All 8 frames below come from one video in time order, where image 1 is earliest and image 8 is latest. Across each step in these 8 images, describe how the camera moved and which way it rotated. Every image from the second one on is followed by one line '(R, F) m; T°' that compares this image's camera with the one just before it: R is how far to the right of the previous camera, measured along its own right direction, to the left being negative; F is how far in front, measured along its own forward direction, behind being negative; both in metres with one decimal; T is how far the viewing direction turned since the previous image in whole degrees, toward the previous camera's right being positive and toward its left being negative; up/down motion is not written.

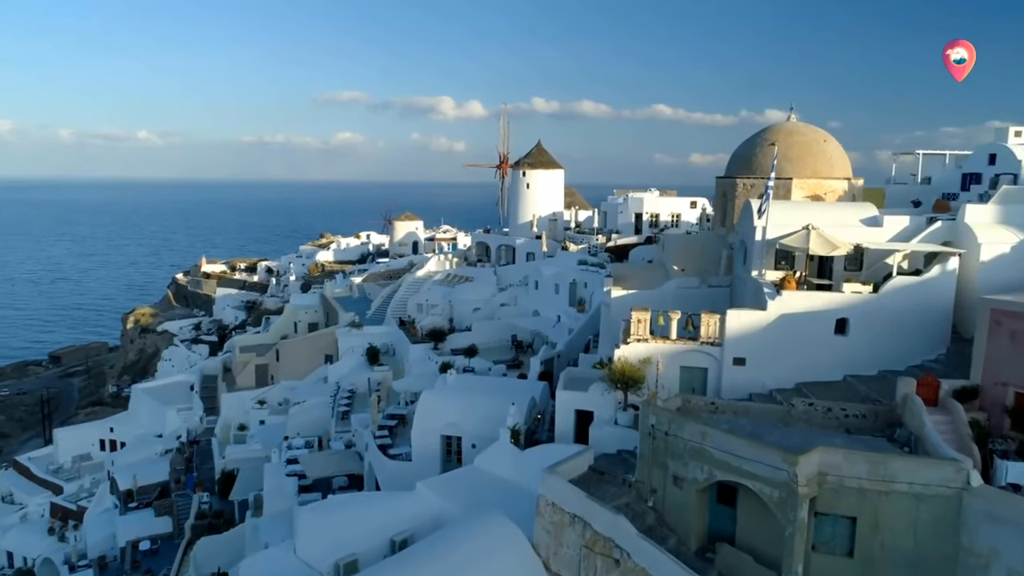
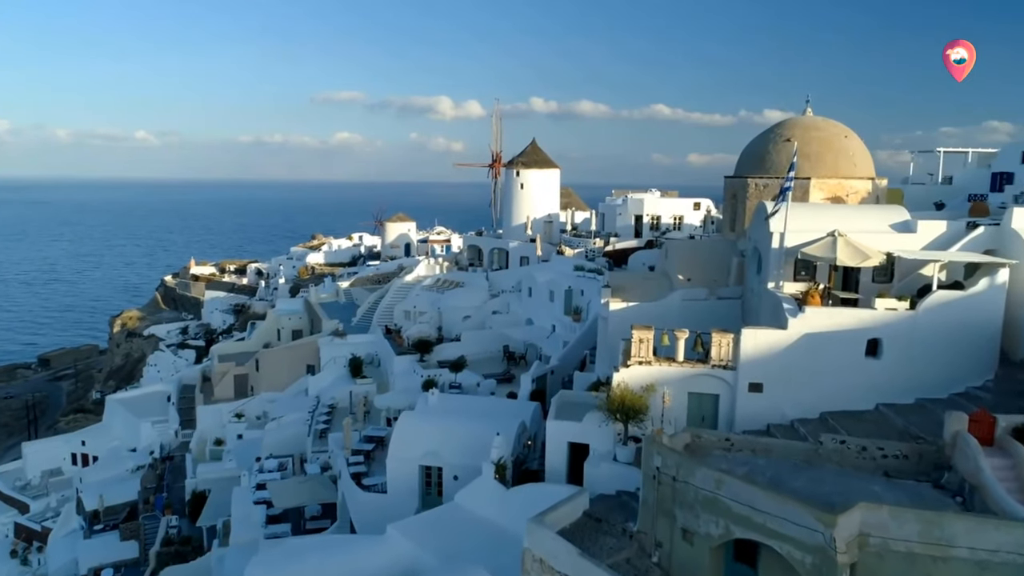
(+0.3, +2.3) m; 0°
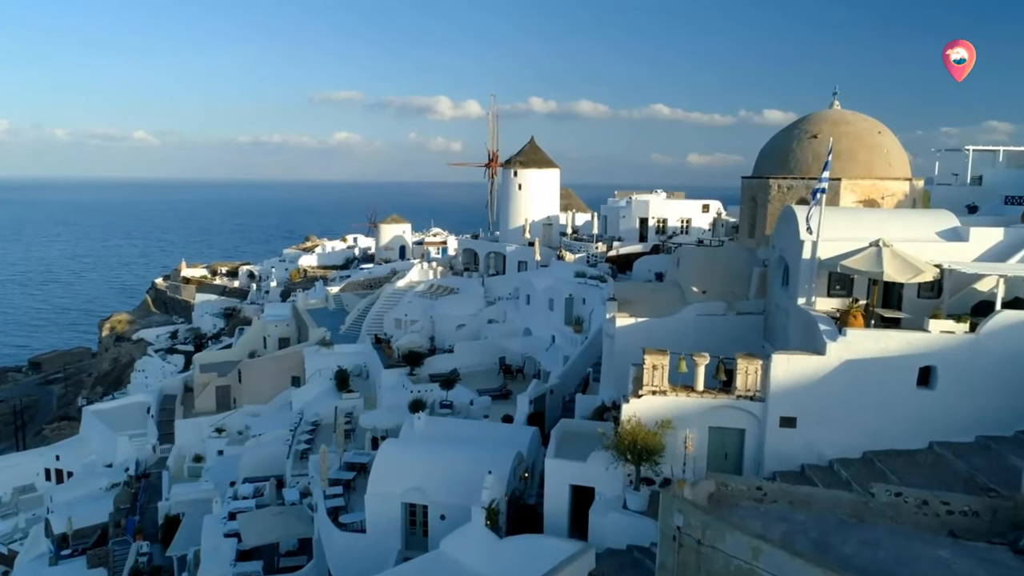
(+0.1, +2.2) m; 0°
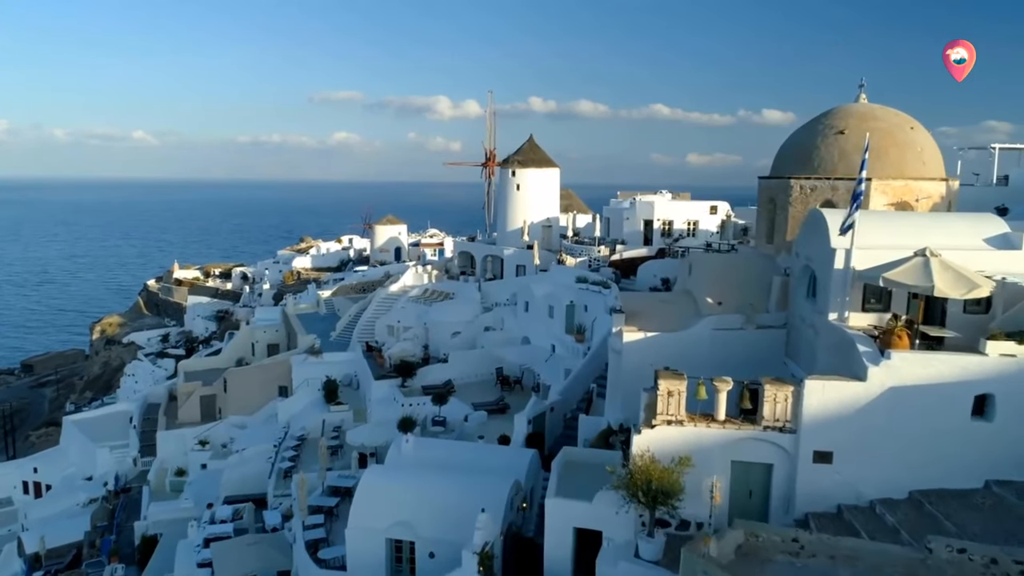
(+0.1, +1.7) m; 0°
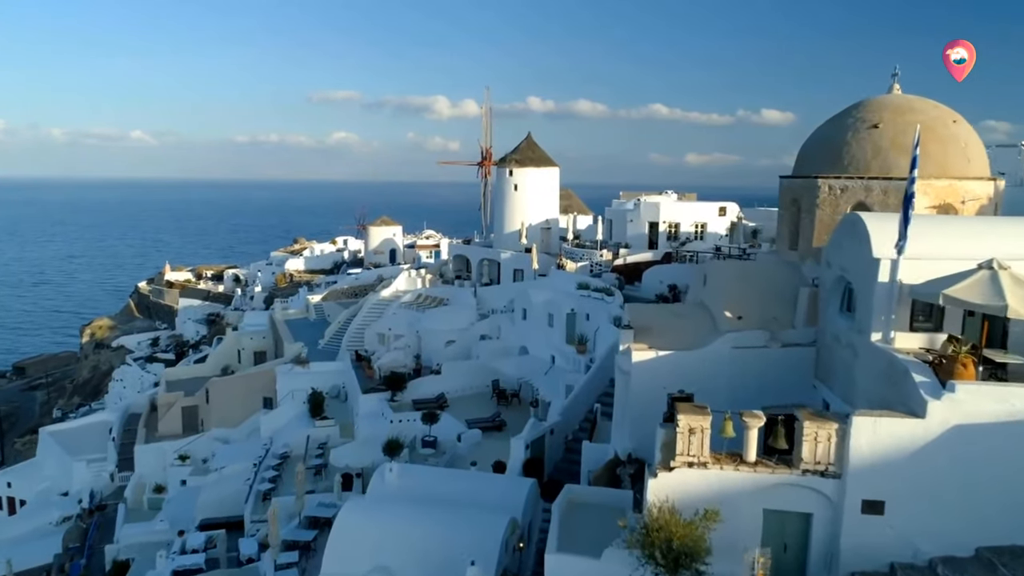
(+0.1, +1.9) m; 0°
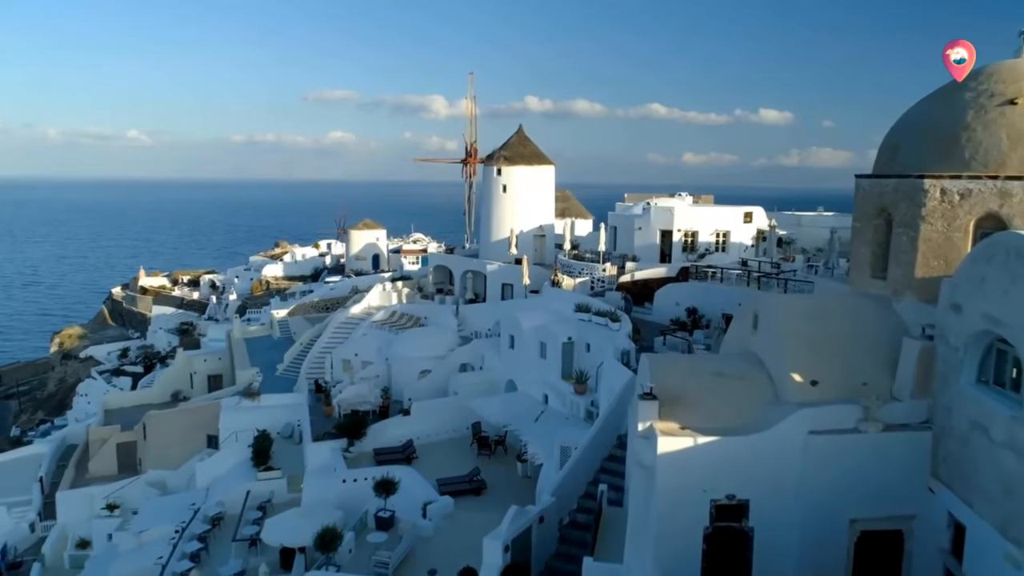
(+0.4, +5.0) m; 0°
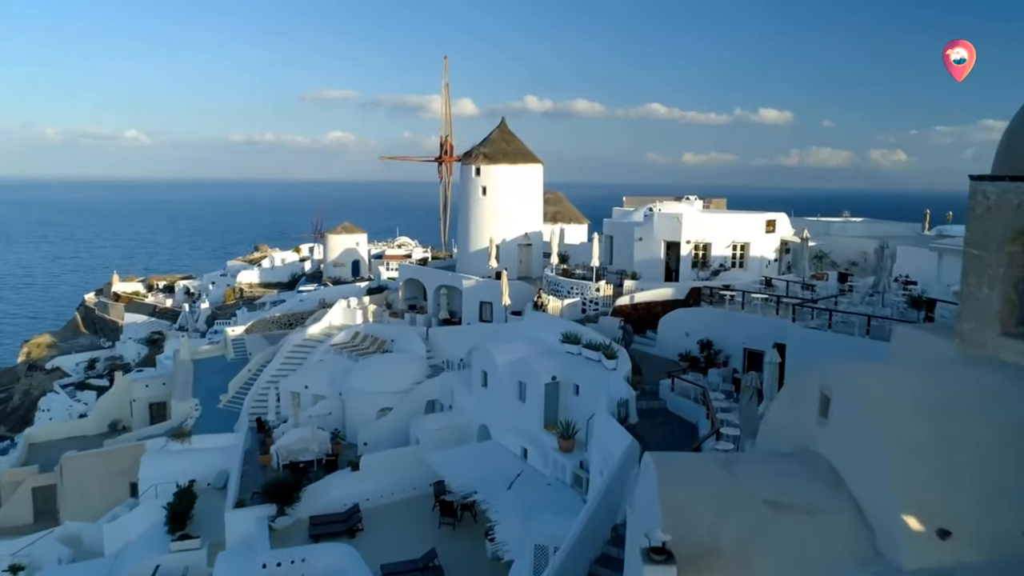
(+0.6, +4.4) m; 0°
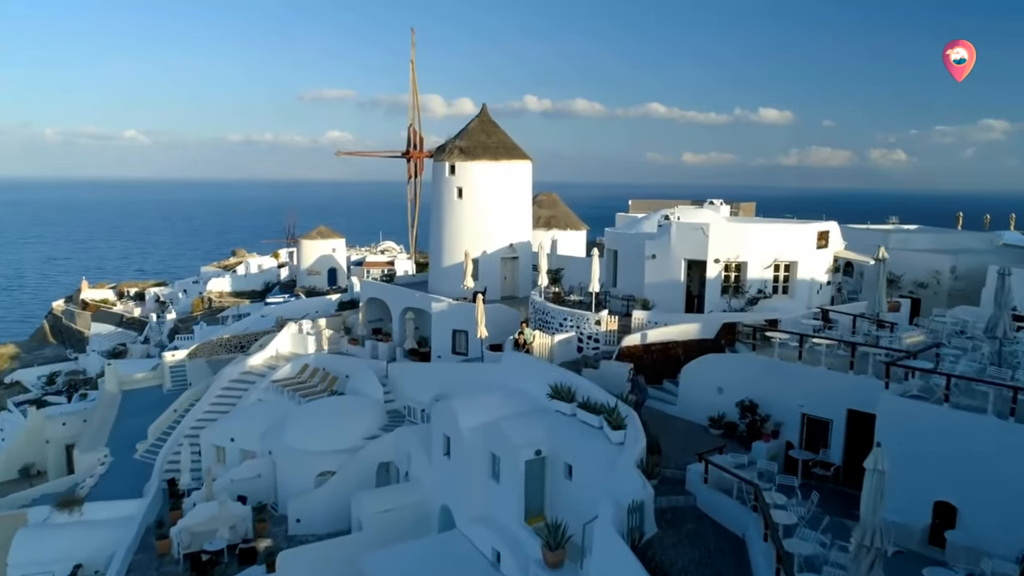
(+0.5, +5.0) m; 0°
